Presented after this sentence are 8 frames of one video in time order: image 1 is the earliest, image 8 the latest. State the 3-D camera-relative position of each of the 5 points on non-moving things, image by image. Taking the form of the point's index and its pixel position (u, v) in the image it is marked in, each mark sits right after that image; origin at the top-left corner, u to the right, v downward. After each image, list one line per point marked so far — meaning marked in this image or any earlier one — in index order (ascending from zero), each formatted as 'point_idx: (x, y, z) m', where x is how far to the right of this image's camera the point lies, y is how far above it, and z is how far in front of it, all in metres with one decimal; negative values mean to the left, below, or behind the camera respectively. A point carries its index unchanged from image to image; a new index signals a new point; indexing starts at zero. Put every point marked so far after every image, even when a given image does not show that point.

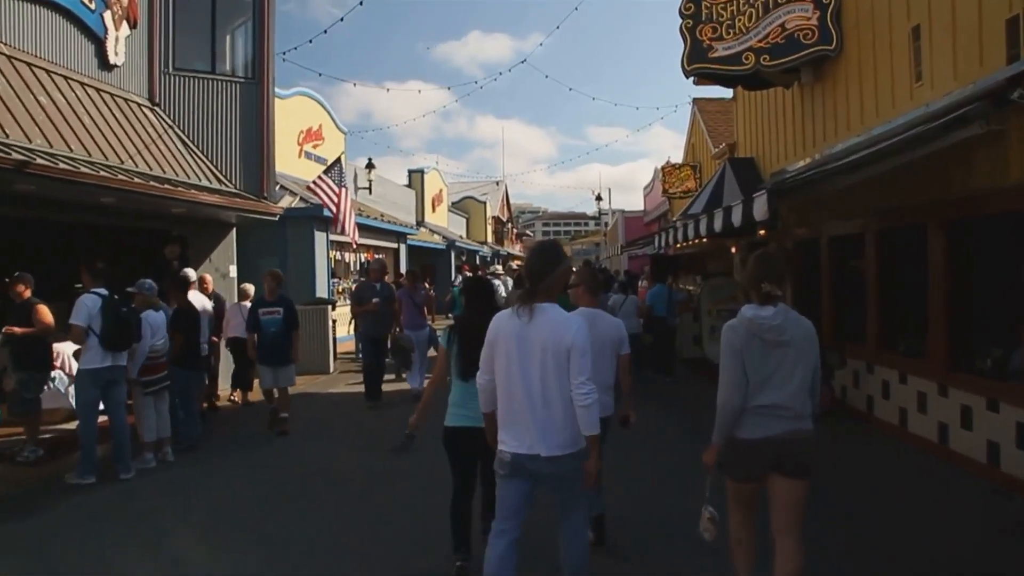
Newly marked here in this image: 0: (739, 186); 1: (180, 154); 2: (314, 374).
0: (+3.2, +1.4, +13.5) m
1: (-4.1, +1.7, +11.8) m
2: (-3.3, -1.5, +15.8) m
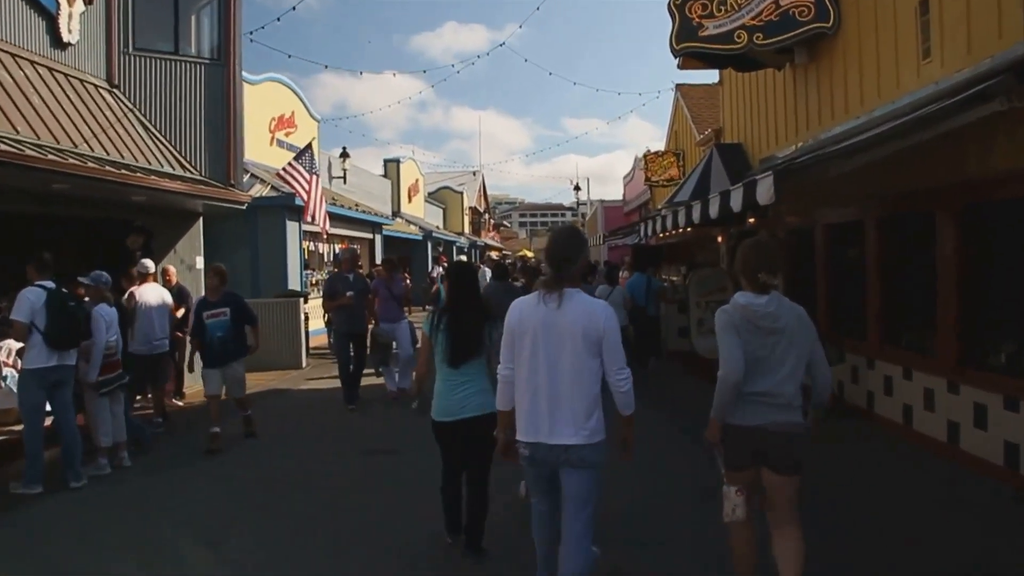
0: (+3.0, +1.6, +13.0) m
1: (-4.4, +1.8, +11.1) m
2: (-3.7, -1.3, +15.2) m
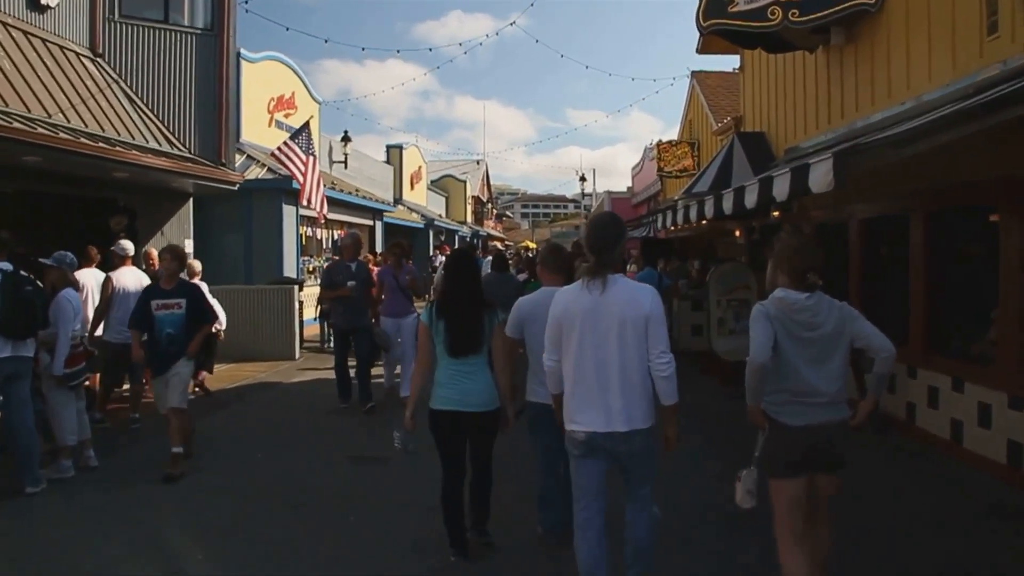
0: (+3.1, +1.6, +12.2) m
1: (-4.3, +2.0, +10.4) m
2: (-3.6, -1.1, +14.5) m
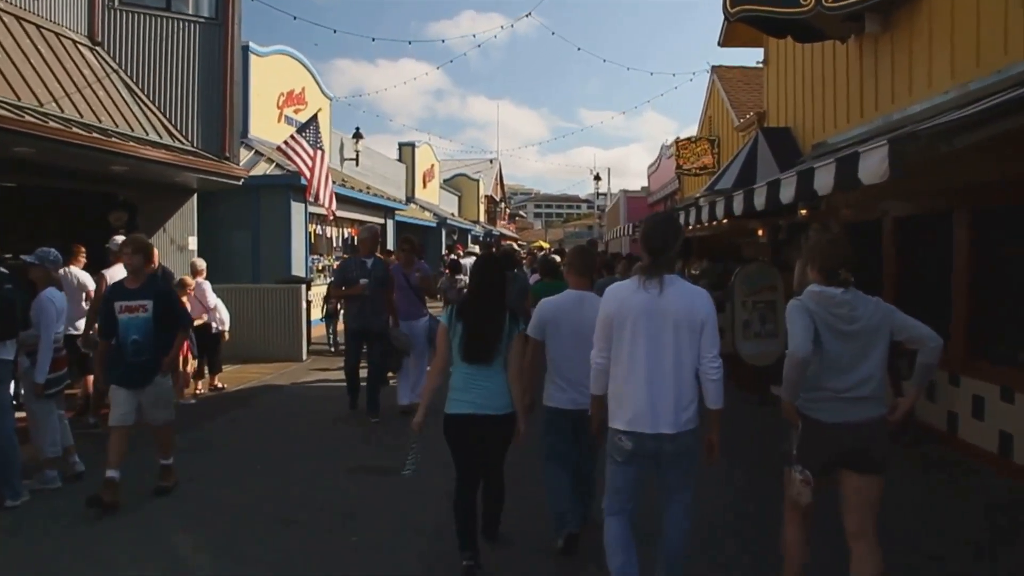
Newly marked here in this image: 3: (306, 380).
0: (+3.3, +1.6, +11.7) m
1: (-4.1, +2.0, +9.9) m
2: (-3.4, -1.1, +14.1) m
3: (-2.7, -1.2, +12.2) m
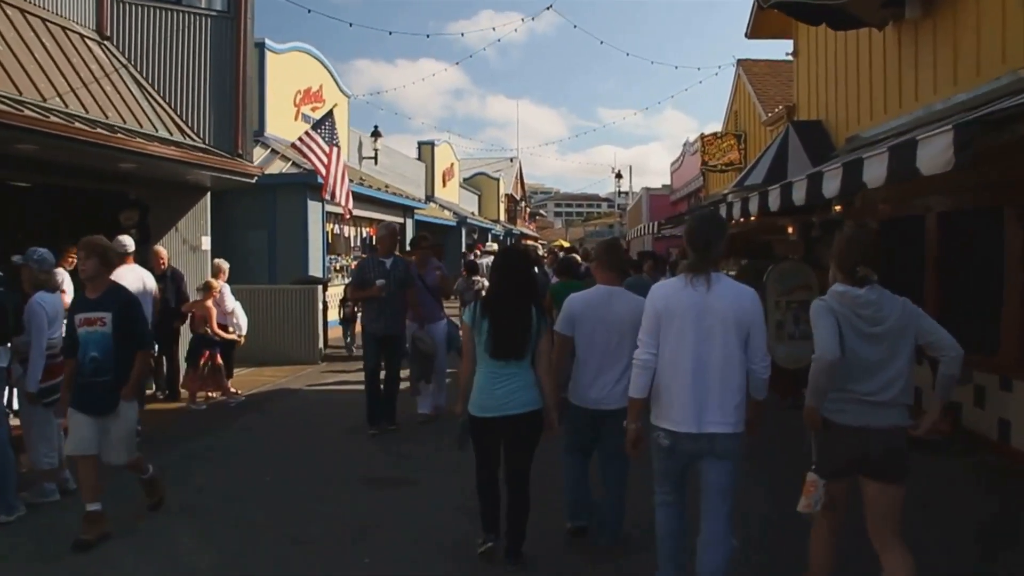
0: (+3.5, +1.6, +11.3) m
1: (-3.9, +2.0, +9.6) m
2: (-3.1, -1.1, +13.8) m
3: (-2.4, -1.2, +11.8) m
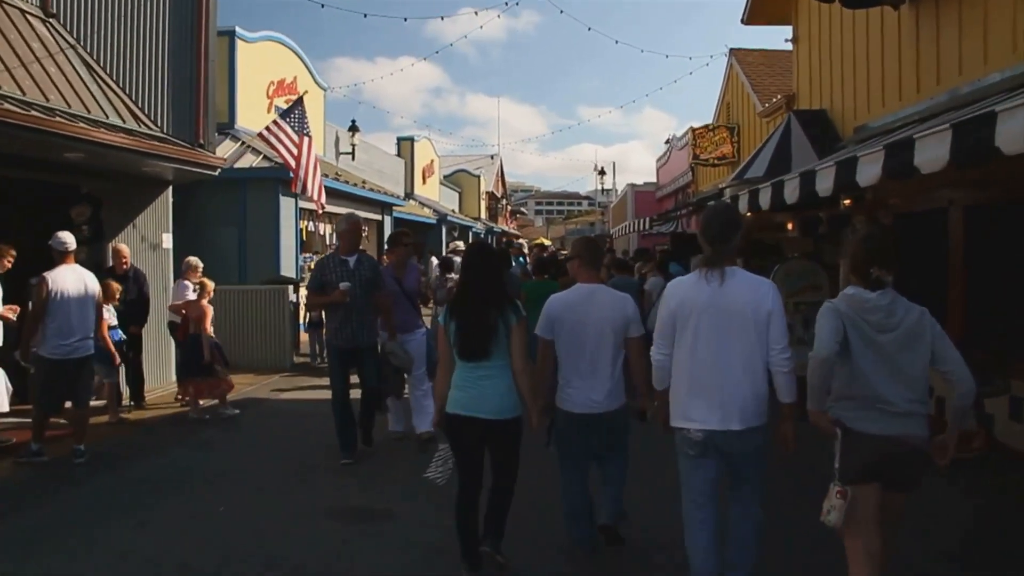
0: (+3.3, +1.6, +10.6) m
1: (-4.0, +1.9, +8.8) m
2: (-3.3, -1.1, +12.9) m
3: (-2.6, -1.2, +11.0) m
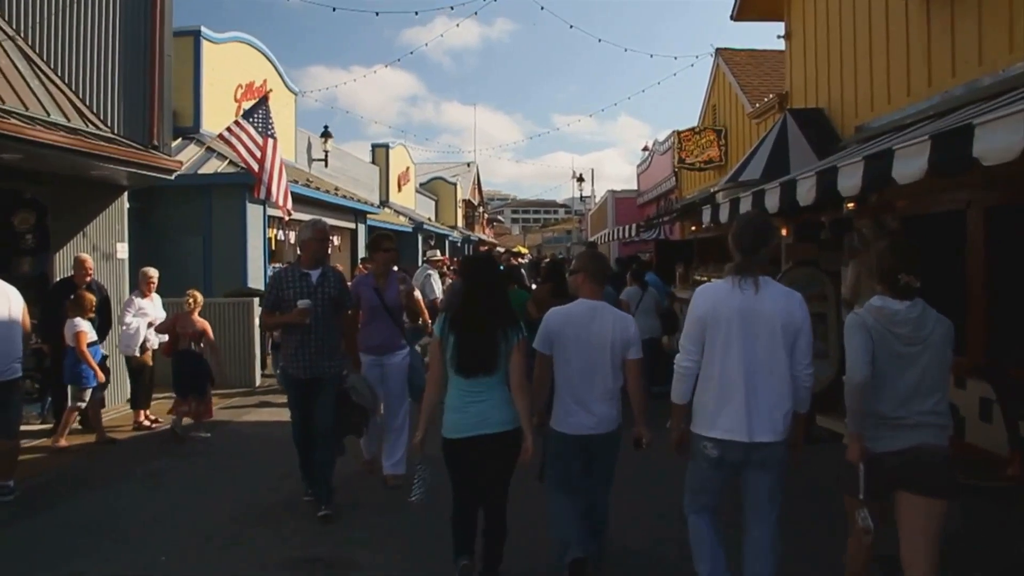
0: (+3.1, +1.5, +10.0) m
1: (-4.2, +1.8, +8.0) m
2: (-3.6, -1.3, +12.1) m
3: (-2.8, -1.4, +10.2) m
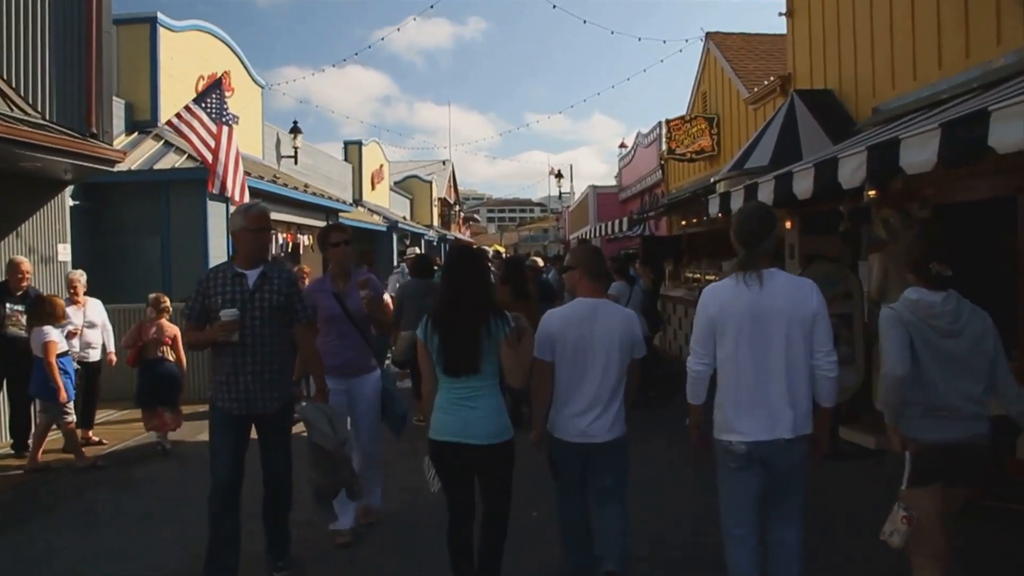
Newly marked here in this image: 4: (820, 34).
0: (+3.0, +1.5, +9.1) m
1: (-4.3, +1.8, +6.9) m
2: (-3.7, -1.3, +11.1) m
3: (-2.9, -1.4, +9.2) m
4: (+3.3, +2.8, +10.1) m
